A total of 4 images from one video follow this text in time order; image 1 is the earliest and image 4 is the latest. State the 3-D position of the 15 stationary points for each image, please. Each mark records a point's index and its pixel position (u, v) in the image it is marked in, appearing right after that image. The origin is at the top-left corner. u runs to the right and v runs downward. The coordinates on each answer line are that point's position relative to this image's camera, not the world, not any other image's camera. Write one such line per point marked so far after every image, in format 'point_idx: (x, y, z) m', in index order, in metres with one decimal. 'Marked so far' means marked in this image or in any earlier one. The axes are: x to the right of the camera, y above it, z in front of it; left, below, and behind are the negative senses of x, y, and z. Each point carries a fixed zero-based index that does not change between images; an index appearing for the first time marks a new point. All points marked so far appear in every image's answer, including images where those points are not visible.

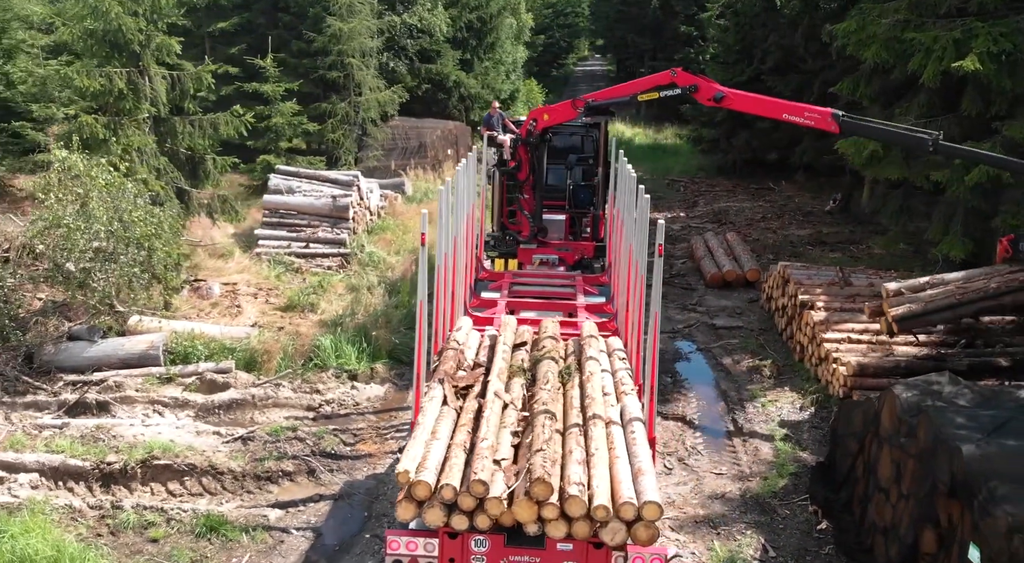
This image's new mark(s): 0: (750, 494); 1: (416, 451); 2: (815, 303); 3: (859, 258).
0: (+2.3, -2.1, +9.4) m
1: (-0.7, -1.2, +6.9) m
2: (+3.9, -0.3, +12.4) m
3: (+6.0, +0.4, +16.7) m
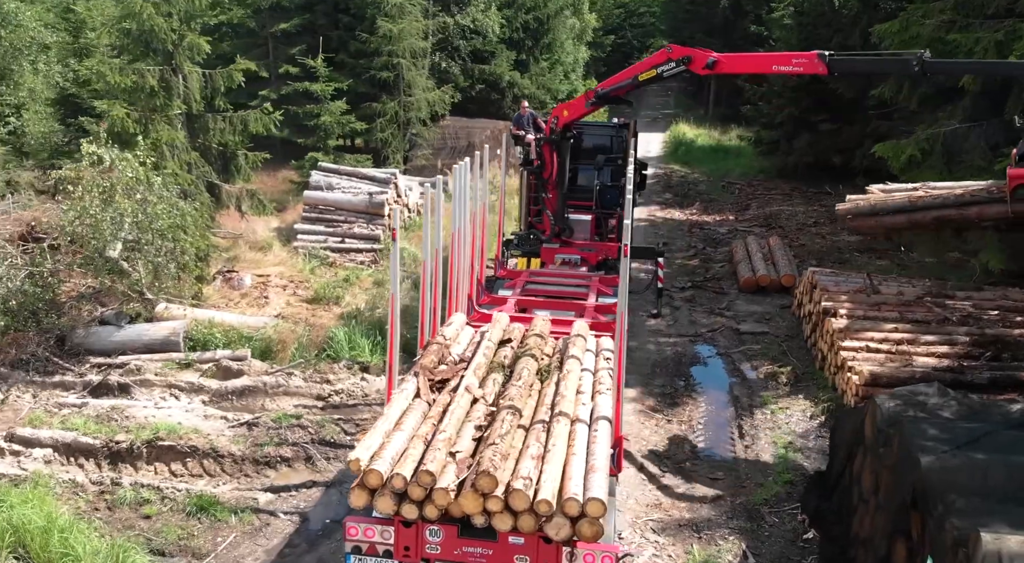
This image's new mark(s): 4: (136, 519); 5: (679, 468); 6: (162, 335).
0: (+2.2, -2.1, +9.3) m
1: (-1.0, -1.2, +7.1) m
2: (+4.1, -0.4, +12.1) m
3: (+6.6, +0.3, +16.2) m
4: (-3.4, -2.1, +8.6) m
5: (+1.7, -1.9, +9.9) m
6: (-4.1, -0.6, +11.4) m
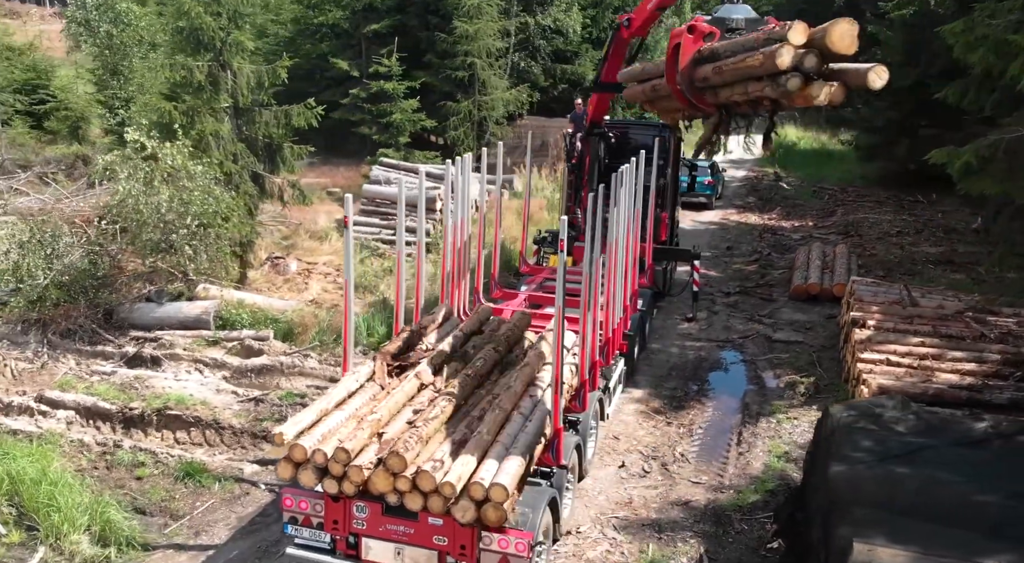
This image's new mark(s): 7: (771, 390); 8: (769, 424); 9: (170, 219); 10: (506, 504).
0: (+1.9, -2.1, +9.1) m
1: (-1.5, -1.0, +7.4) m
2: (+4.3, -0.5, +11.7) m
3: (+7.4, 0.0, +15.3) m
4: (-3.7, -1.9, +9.2) m
5: (+1.5, -1.9, +9.8) m
6: (-4.0, -0.4, +12.2) m
7: (+3.1, -1.3, +11.6) m
8: (+2.9, -1.6, +10.7) m
9: (-4.4, +0.8, +12.4) m
10: (-0.1, -1.6, +6.6) m
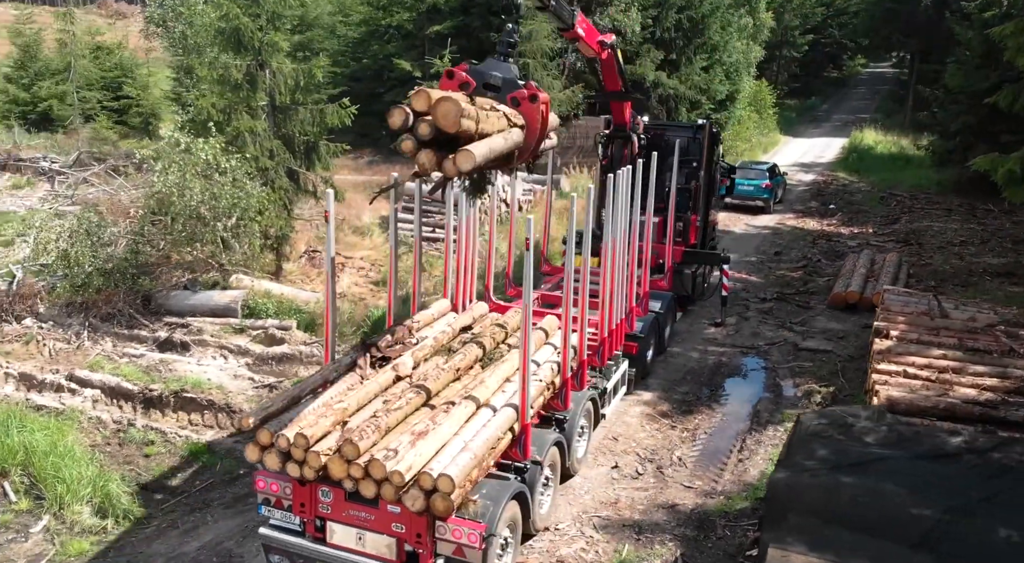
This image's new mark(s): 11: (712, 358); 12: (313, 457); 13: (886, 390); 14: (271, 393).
0: (+1.8, -2.2, +9.0) m
1: (-1.8, -1.0, +7.6) m
2: (+4.4, -0.6, +11.3) m
3: (+7.9, -0.2, +14.6) m
4: (-3.8, -1.8, +9.7) m
5: (+1.5, -2.0, +9.8) m
6: (-3.8, -0.3, +12.6) m
7: (+3.2, -1.4, +11.3) m
8: (+2.9, -1.7, +10.5) m
9: (-4.1, +1.0, +12.9) m
10: (-0.4, -1.5, +6.7) m
11: (+2.6, -1.0, +12.5) m
12: (-1.5, -1.3, +7.1) m
13: (+3.9, -1.1, +10.1) m
14: (-2.8, -1.3, +11.0) m
